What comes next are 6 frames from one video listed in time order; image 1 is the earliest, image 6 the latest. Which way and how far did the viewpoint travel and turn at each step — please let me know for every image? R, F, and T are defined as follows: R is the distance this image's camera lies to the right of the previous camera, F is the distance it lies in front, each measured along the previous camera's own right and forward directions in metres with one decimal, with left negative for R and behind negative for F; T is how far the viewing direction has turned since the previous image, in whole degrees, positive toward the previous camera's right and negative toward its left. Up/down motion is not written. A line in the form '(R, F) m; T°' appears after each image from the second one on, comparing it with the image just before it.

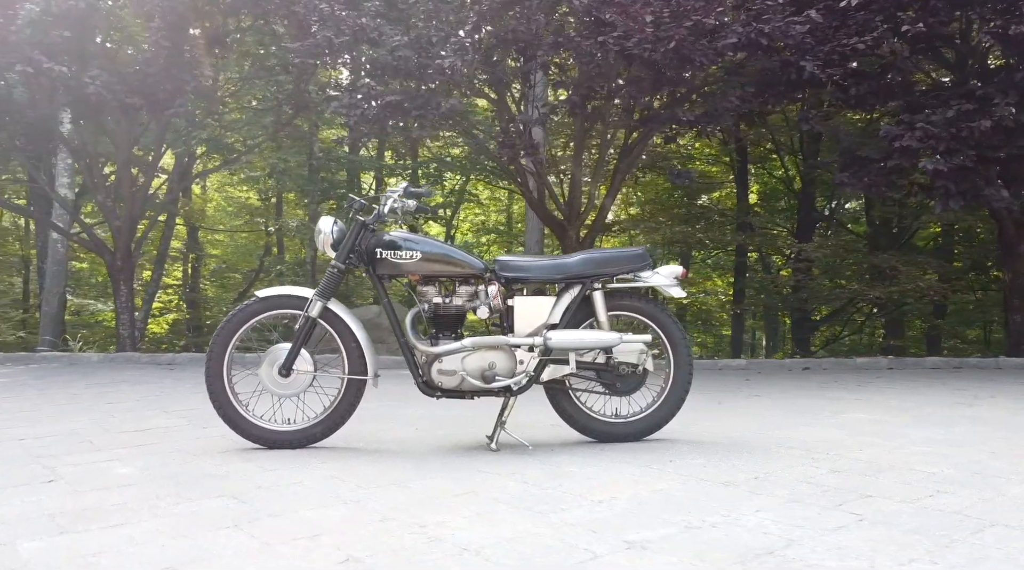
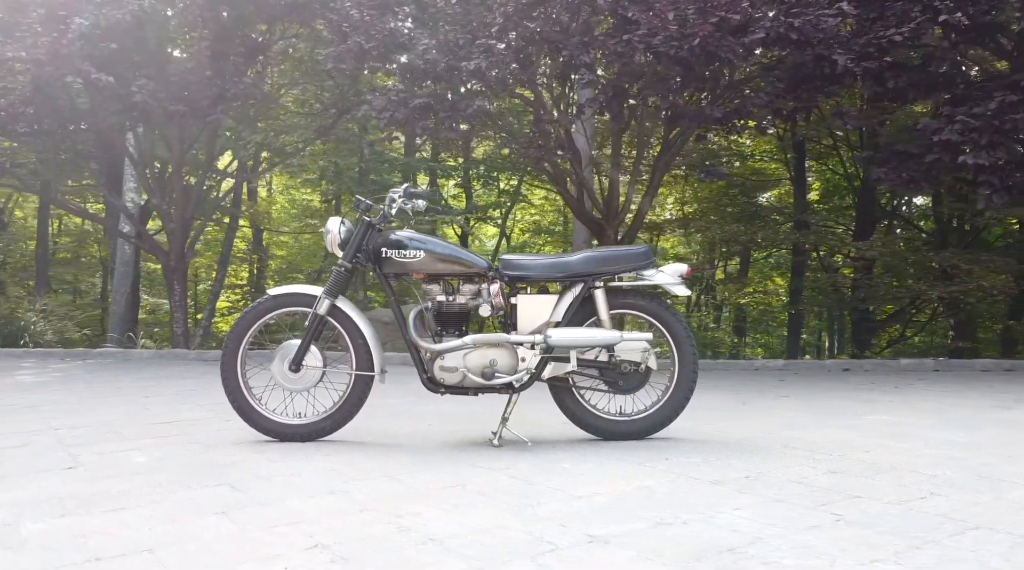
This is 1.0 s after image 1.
(+0.5, -0.1) m; -5°
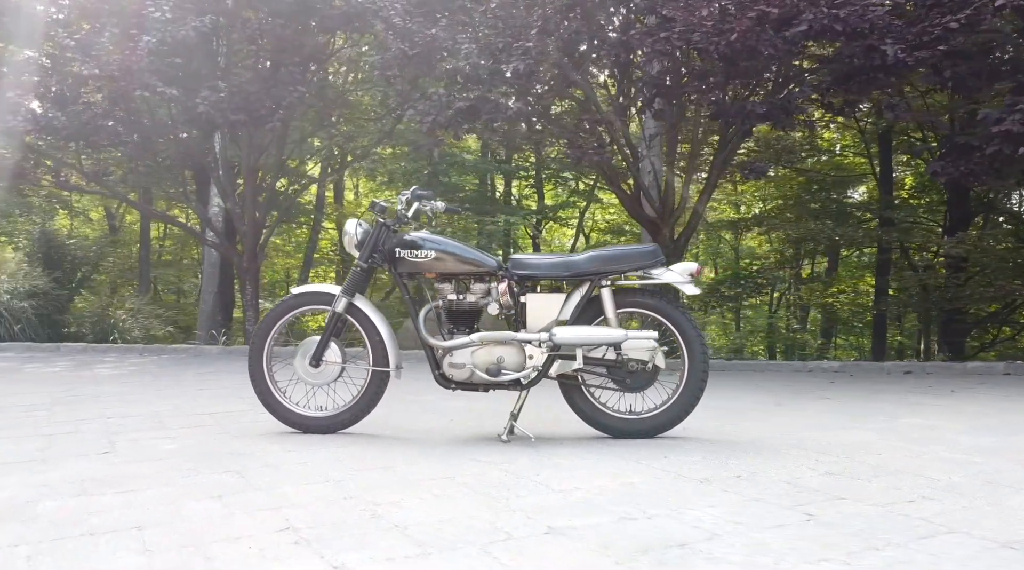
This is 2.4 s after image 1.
(+0.7, -0.1) m; -7°
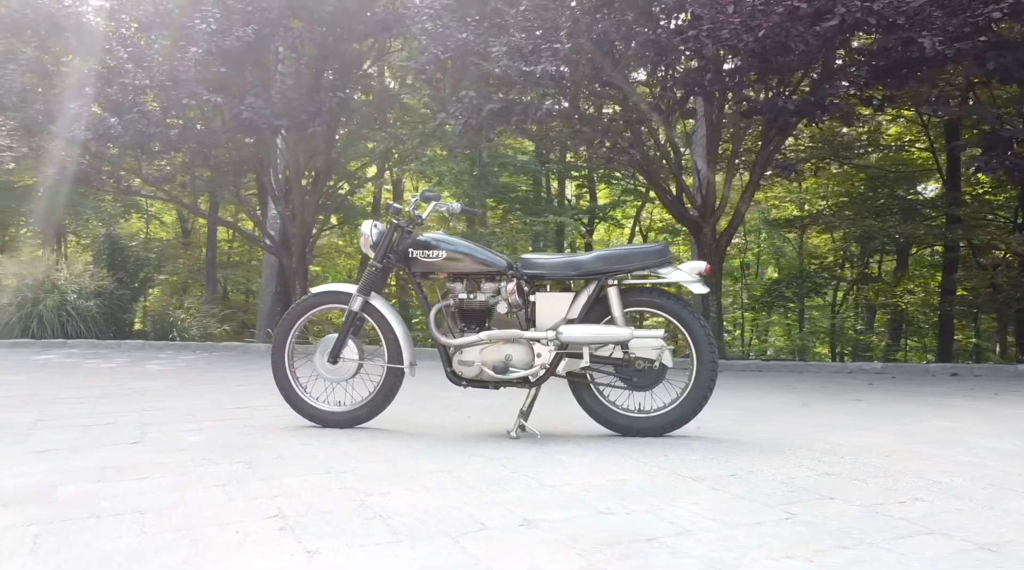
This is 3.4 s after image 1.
(+0.5, -0.1) m; -5°
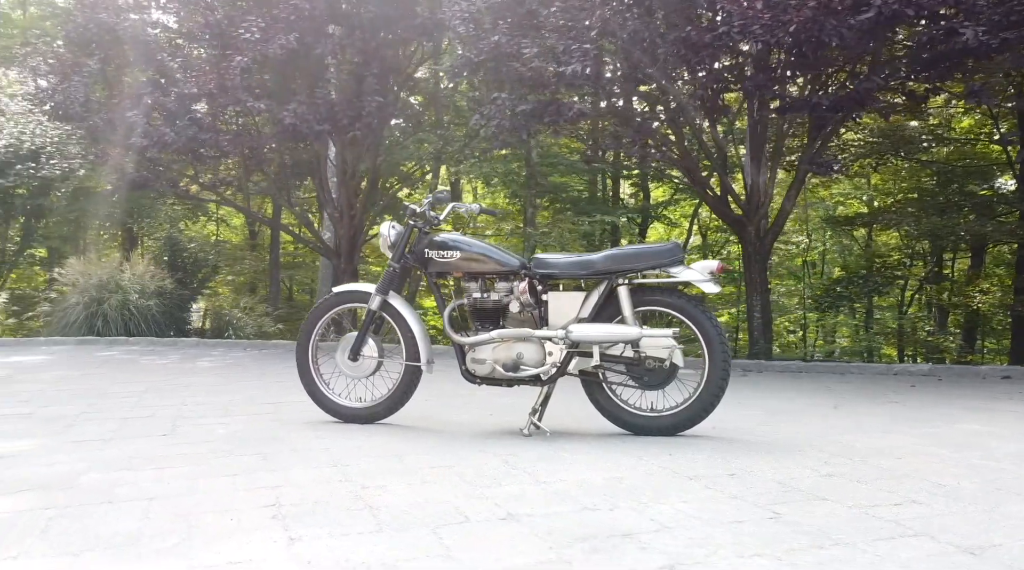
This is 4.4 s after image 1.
(+0.4, -0.1) m; -5°
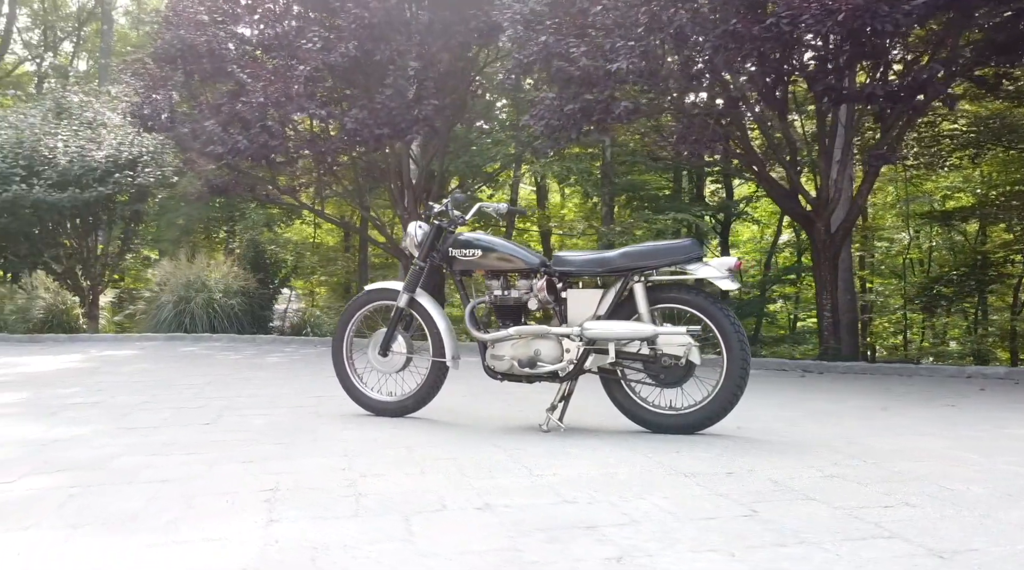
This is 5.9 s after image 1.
(+0.7, 0.0) m; -7°
